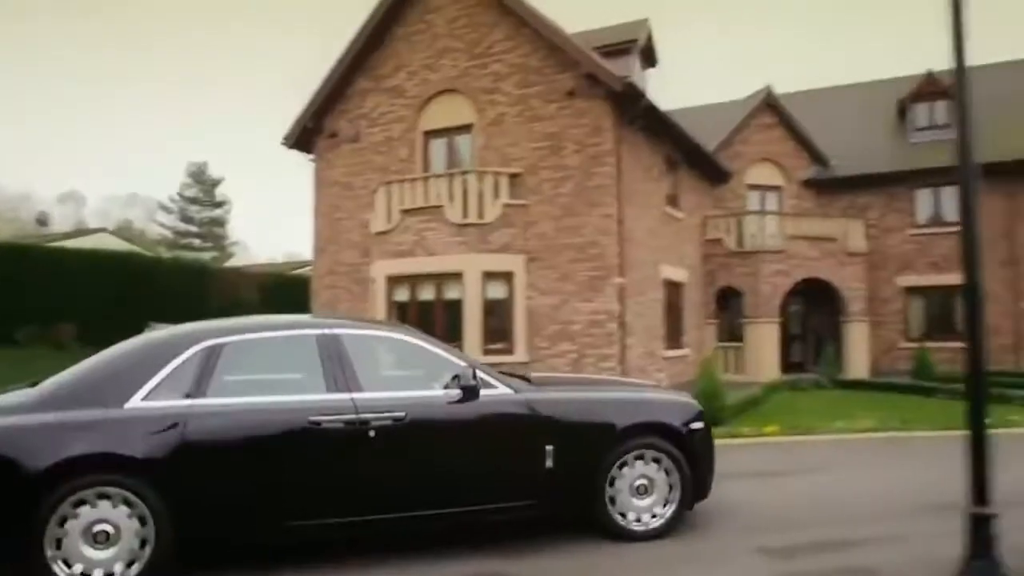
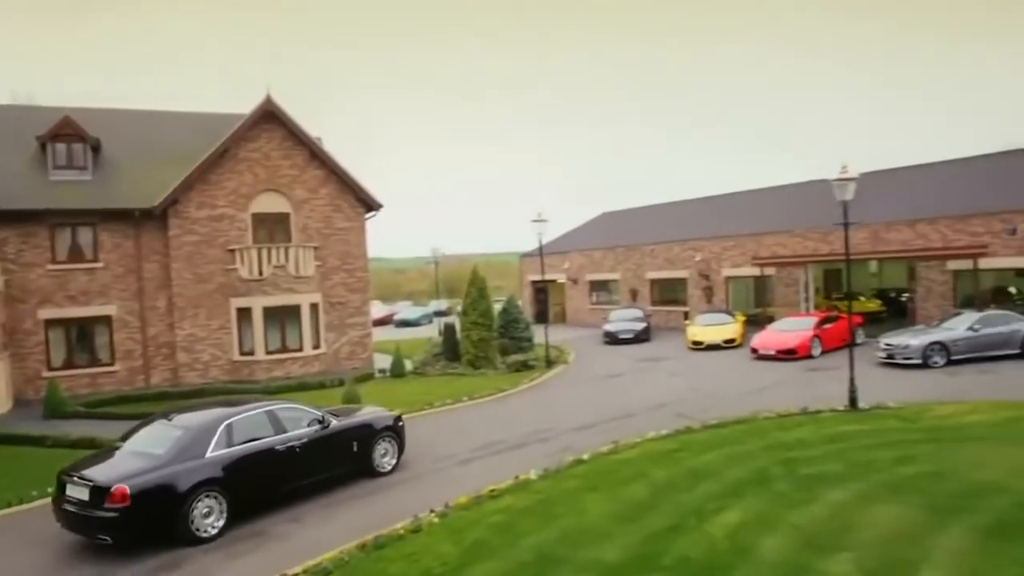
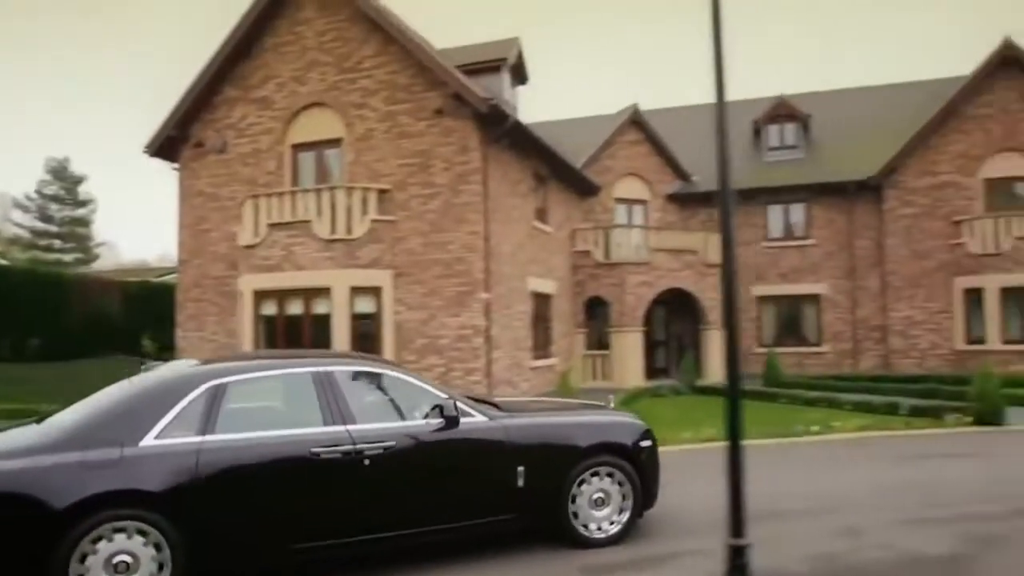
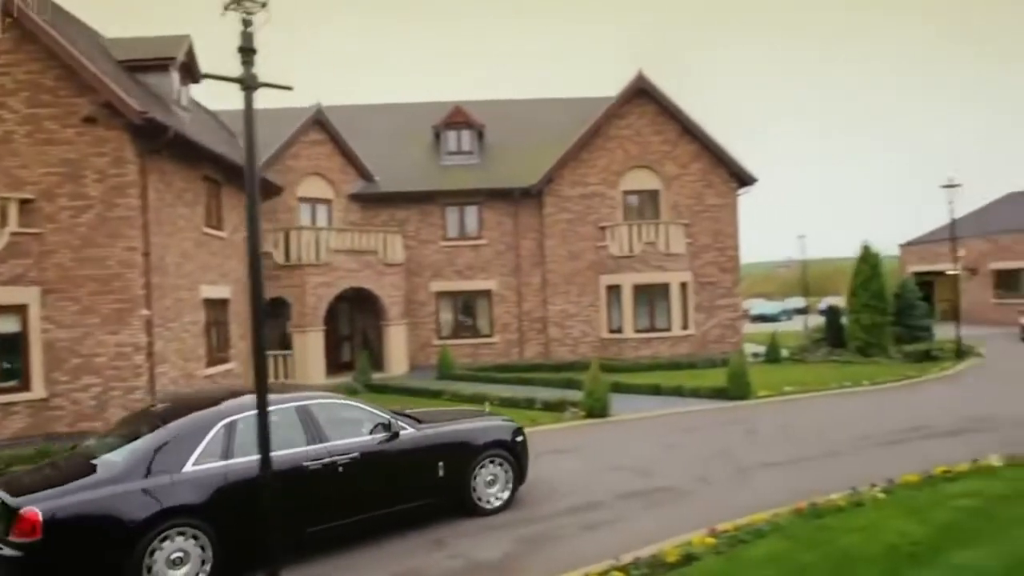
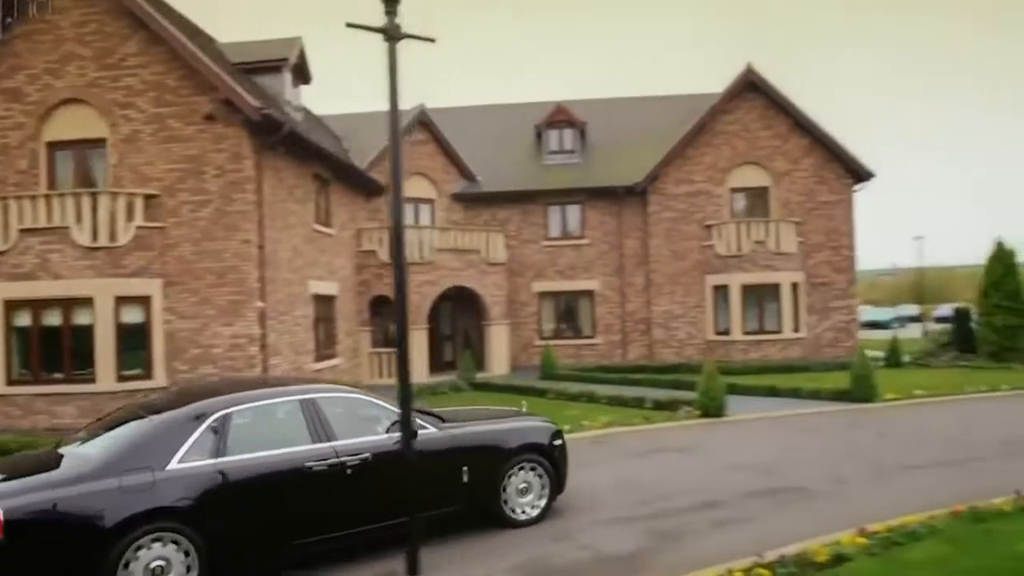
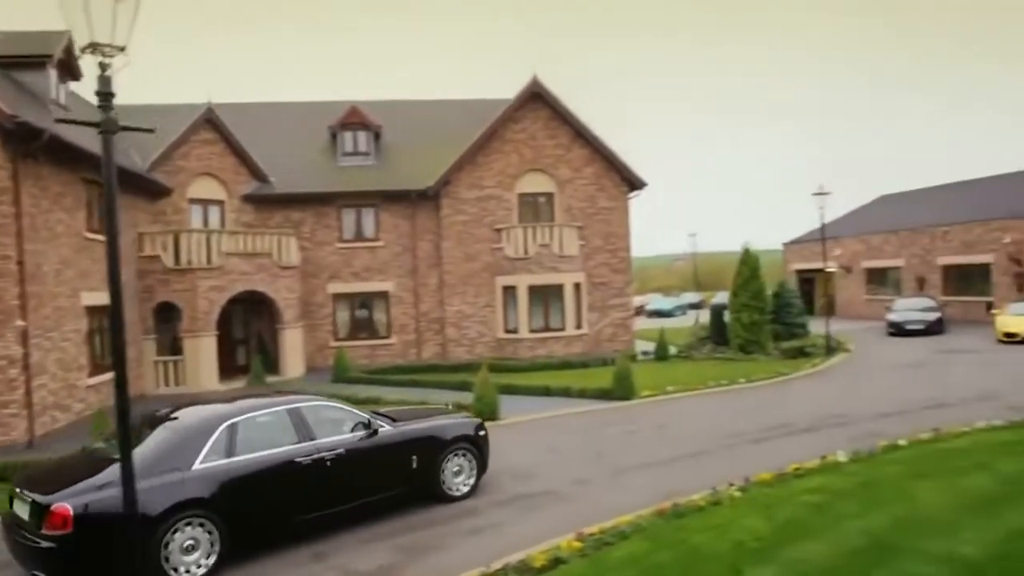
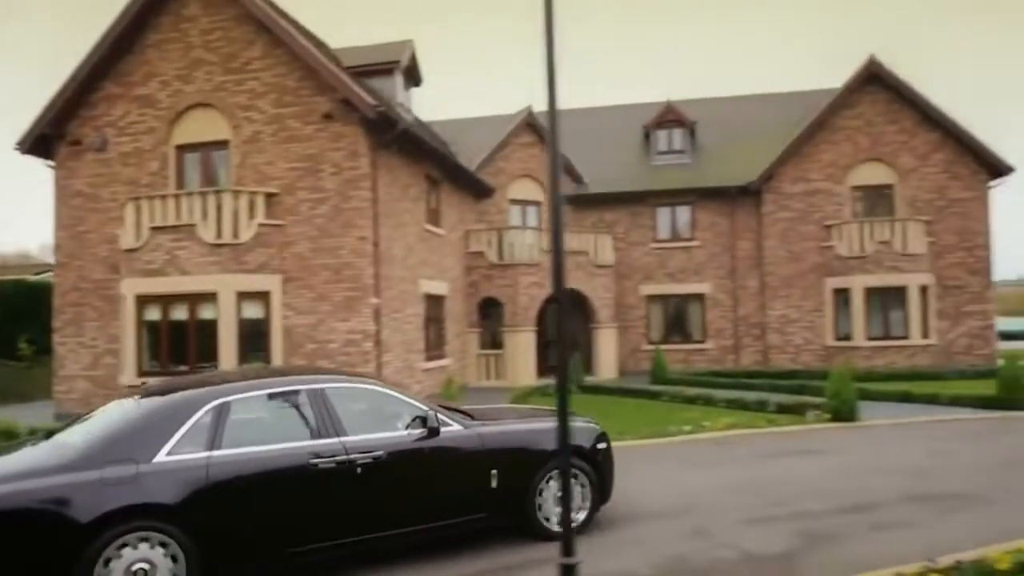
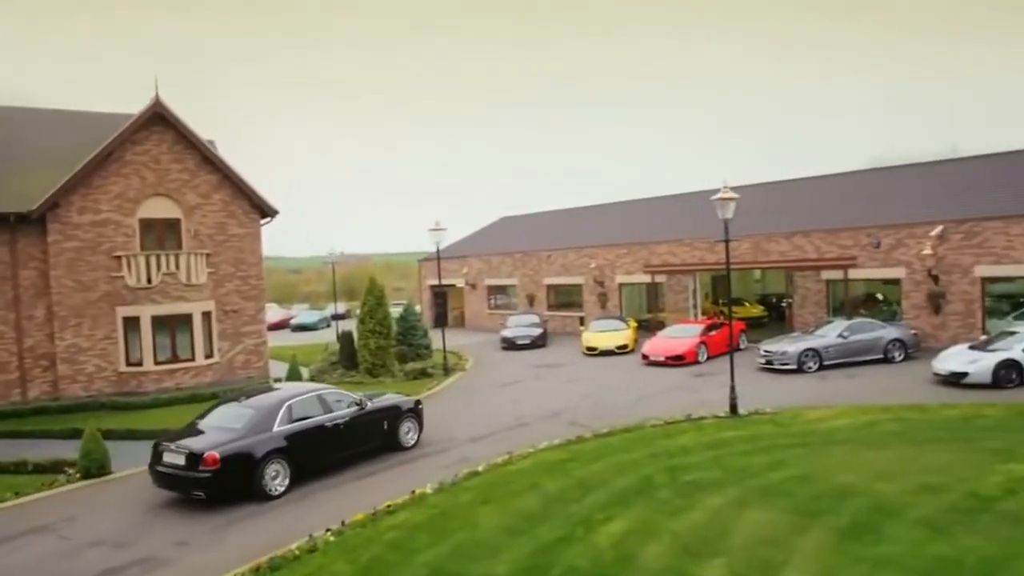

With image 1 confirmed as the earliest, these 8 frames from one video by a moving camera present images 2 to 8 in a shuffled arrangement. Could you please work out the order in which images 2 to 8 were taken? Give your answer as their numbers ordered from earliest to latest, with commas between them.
3, 7, 5, 4, 6, 2, 8
